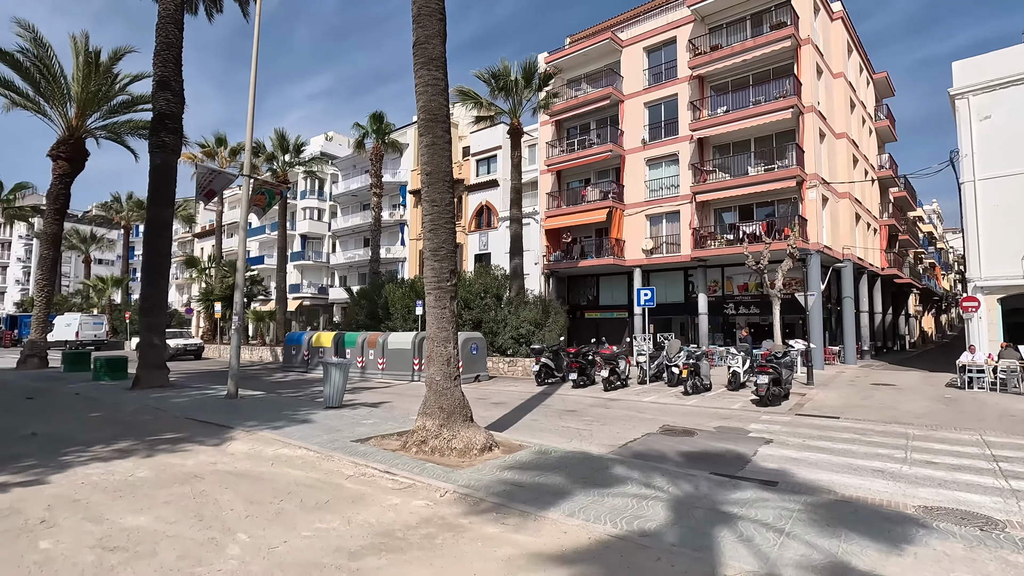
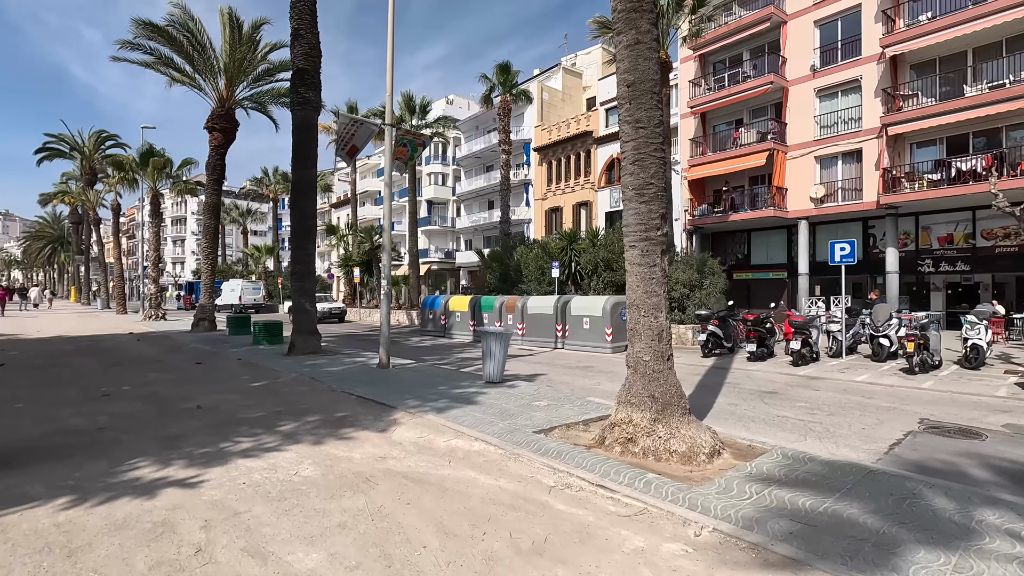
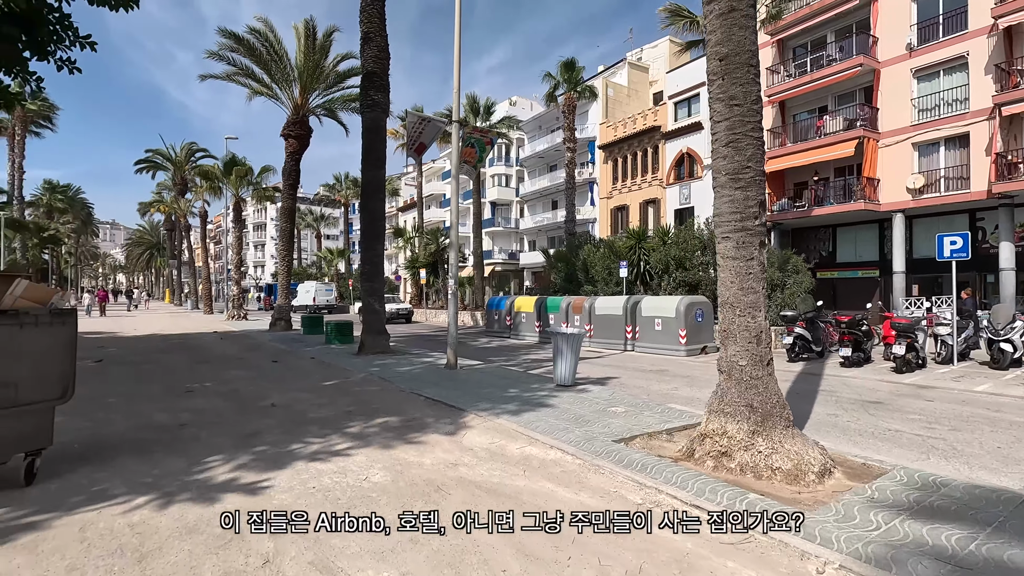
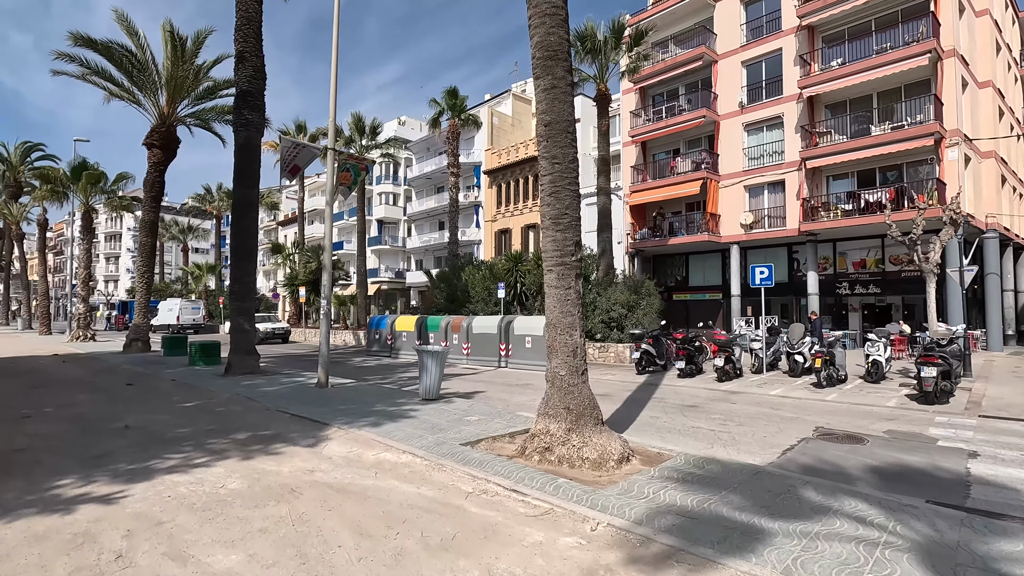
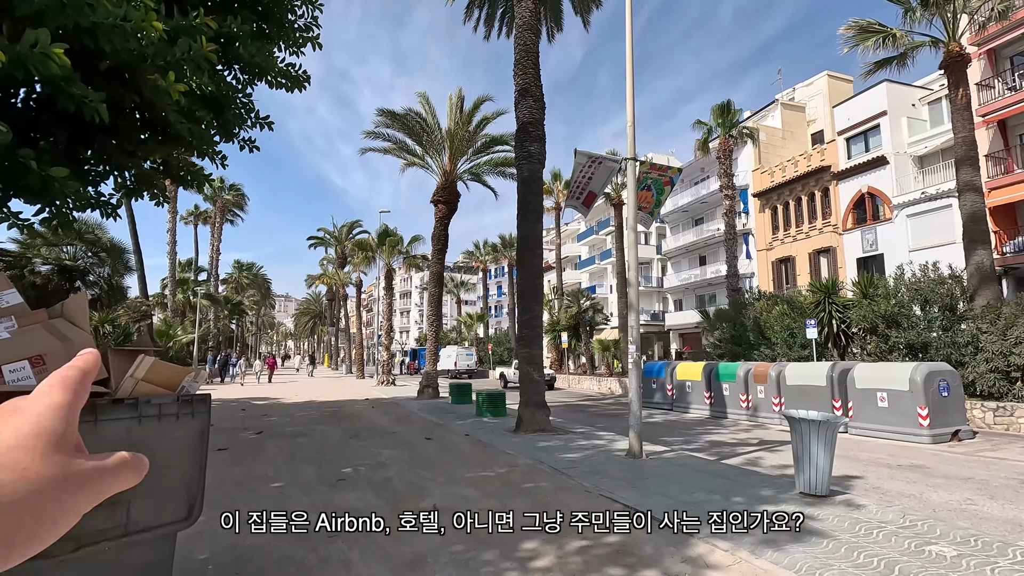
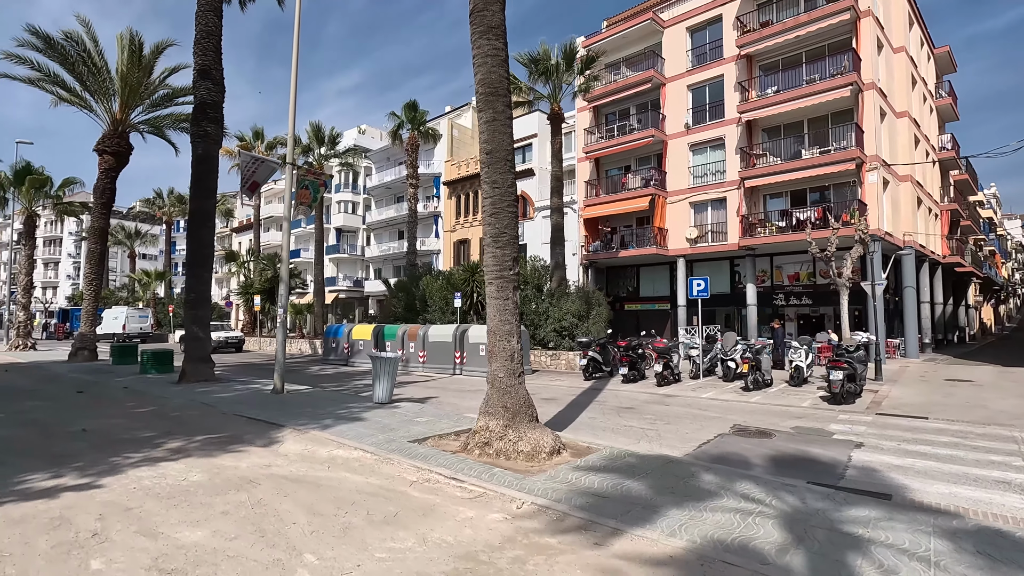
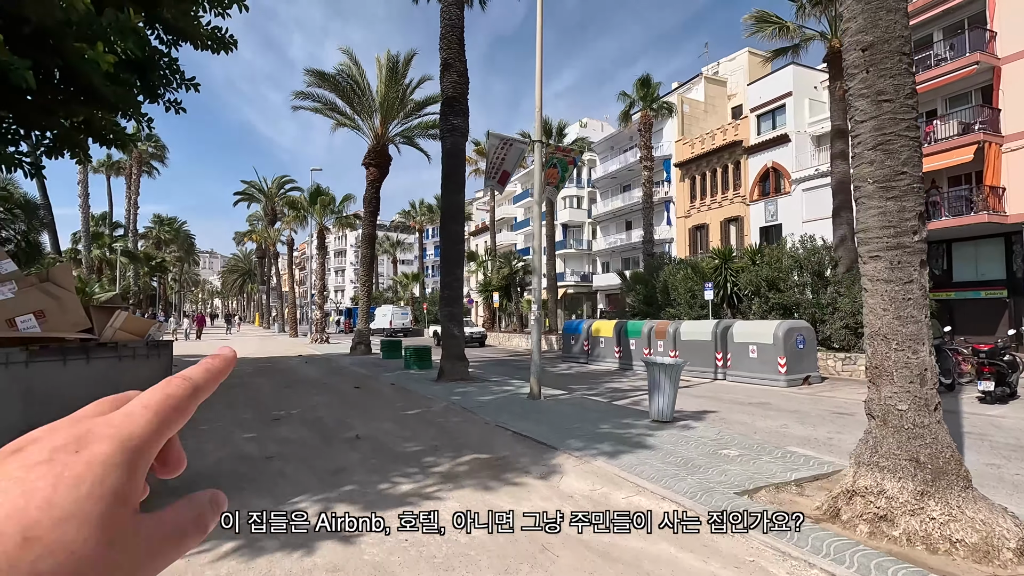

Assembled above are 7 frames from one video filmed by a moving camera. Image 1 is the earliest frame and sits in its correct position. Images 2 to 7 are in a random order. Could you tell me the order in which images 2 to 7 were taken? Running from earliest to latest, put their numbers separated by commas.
6, 4, 2, 3, 7, 5
